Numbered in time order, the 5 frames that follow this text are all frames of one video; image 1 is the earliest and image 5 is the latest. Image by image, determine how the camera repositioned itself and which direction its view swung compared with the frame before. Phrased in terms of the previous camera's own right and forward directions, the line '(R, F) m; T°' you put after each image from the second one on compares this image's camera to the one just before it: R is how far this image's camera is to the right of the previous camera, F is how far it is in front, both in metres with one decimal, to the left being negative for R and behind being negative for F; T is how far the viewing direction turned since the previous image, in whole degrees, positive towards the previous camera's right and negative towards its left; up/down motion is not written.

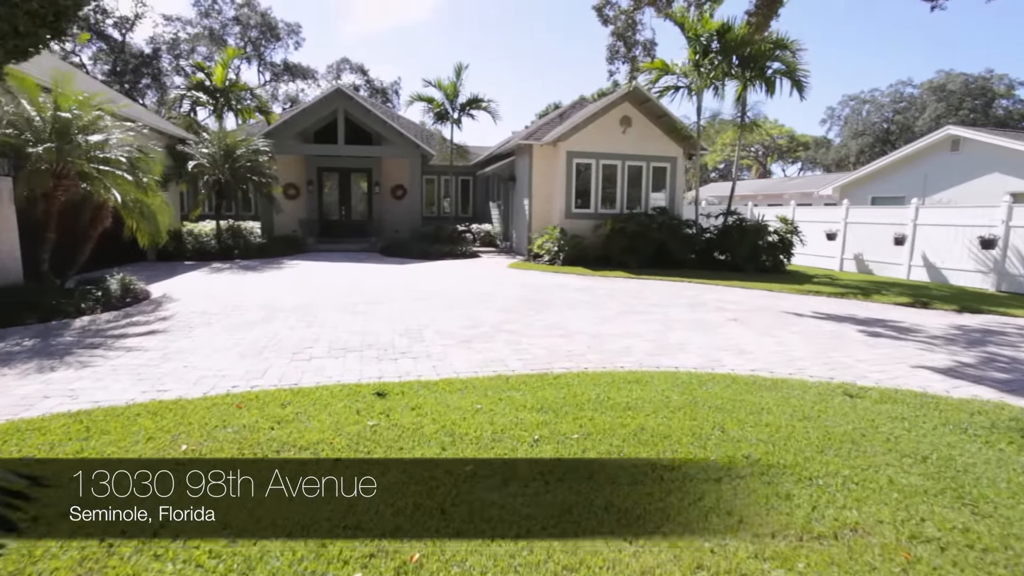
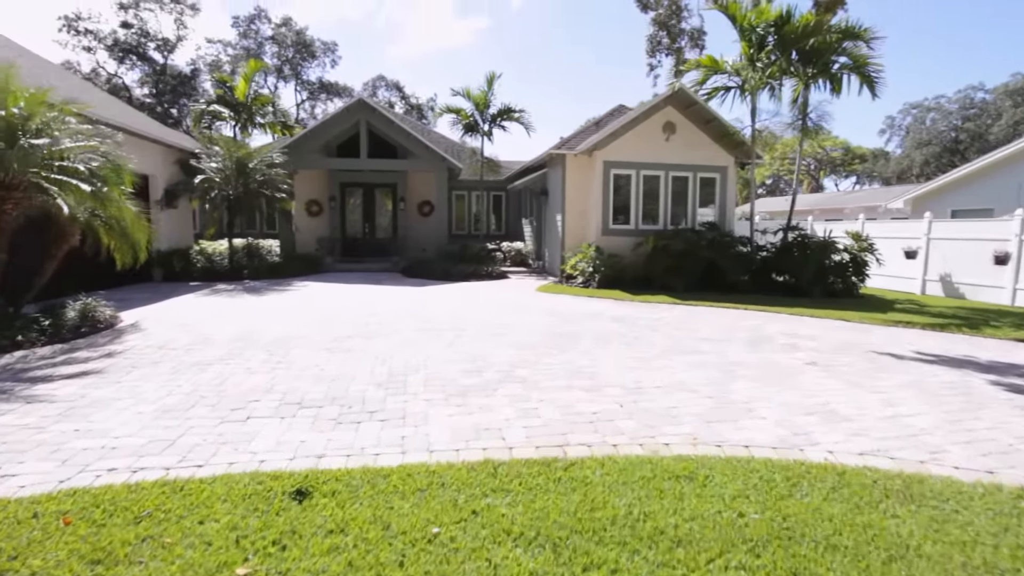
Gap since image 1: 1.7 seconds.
(+0.3, +1.6) m; -4°
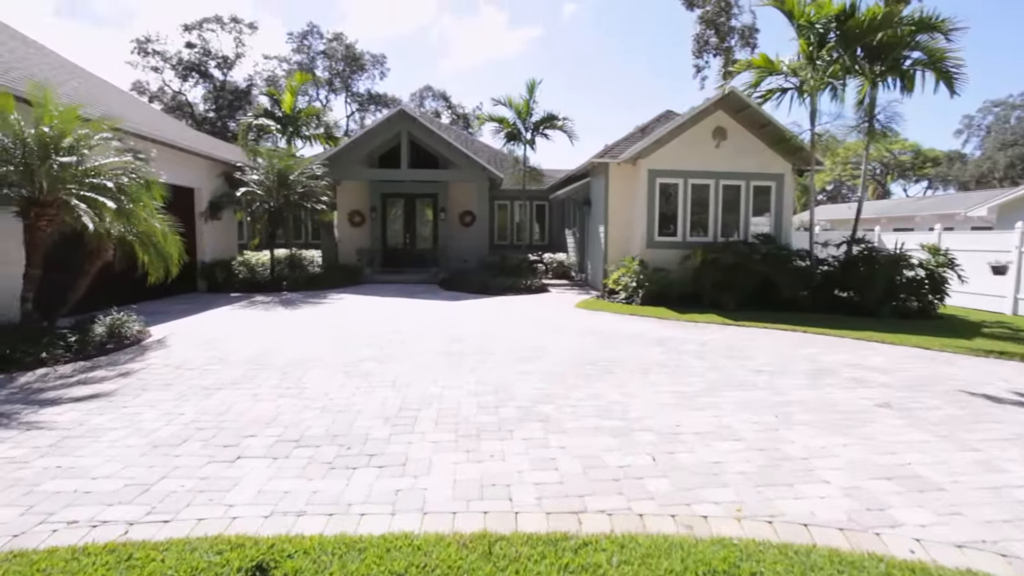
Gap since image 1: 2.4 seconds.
(+0.2, +0.6) m; -5°
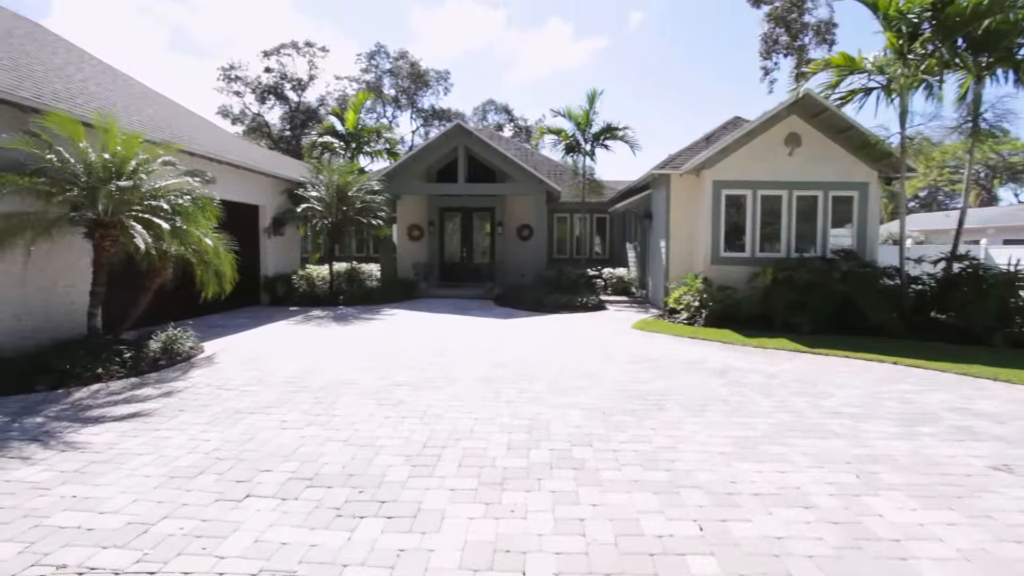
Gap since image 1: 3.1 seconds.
(+0.3, +0.5) m; -7°
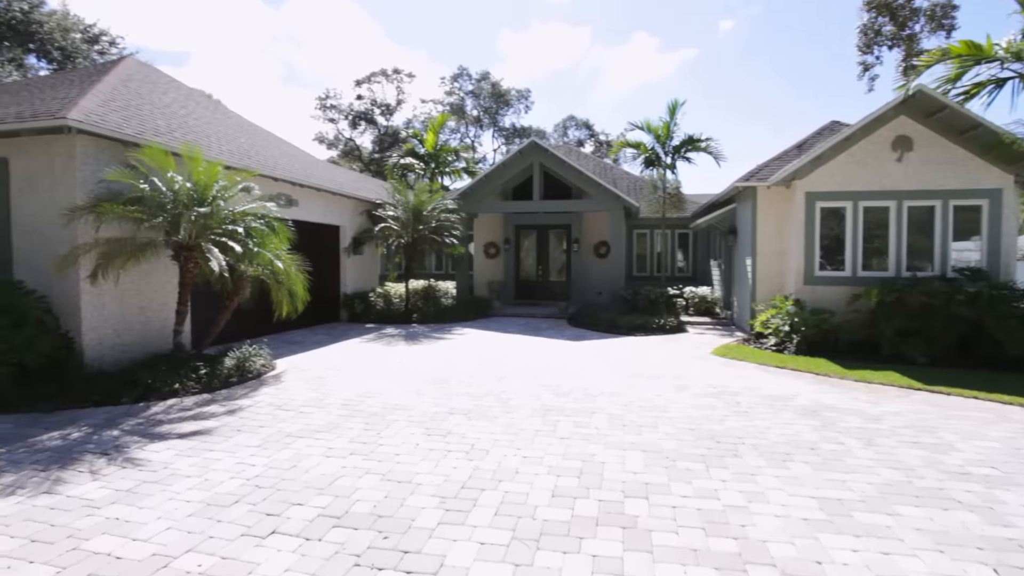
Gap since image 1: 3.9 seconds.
(+0.3, +0.4) m; -9°
